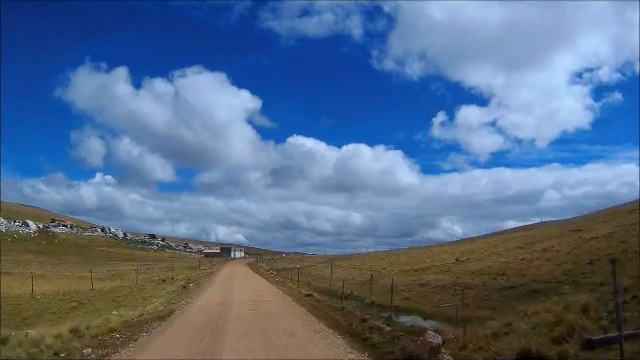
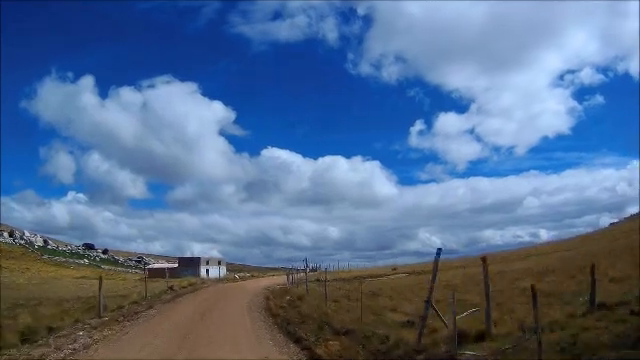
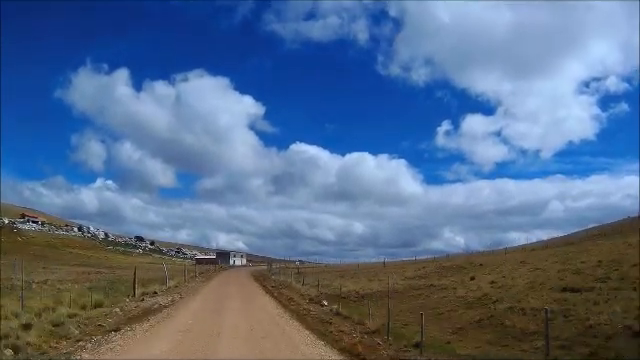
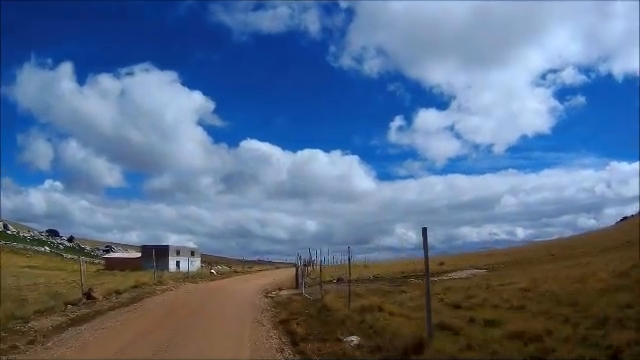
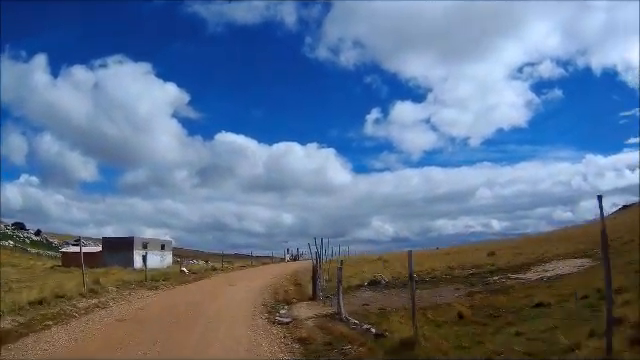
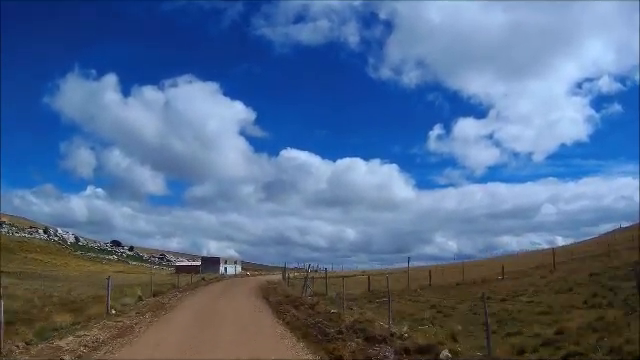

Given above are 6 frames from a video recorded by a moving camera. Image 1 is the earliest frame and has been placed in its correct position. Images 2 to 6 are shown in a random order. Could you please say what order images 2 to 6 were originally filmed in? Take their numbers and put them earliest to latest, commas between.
3, 6, 2, 4, 5
